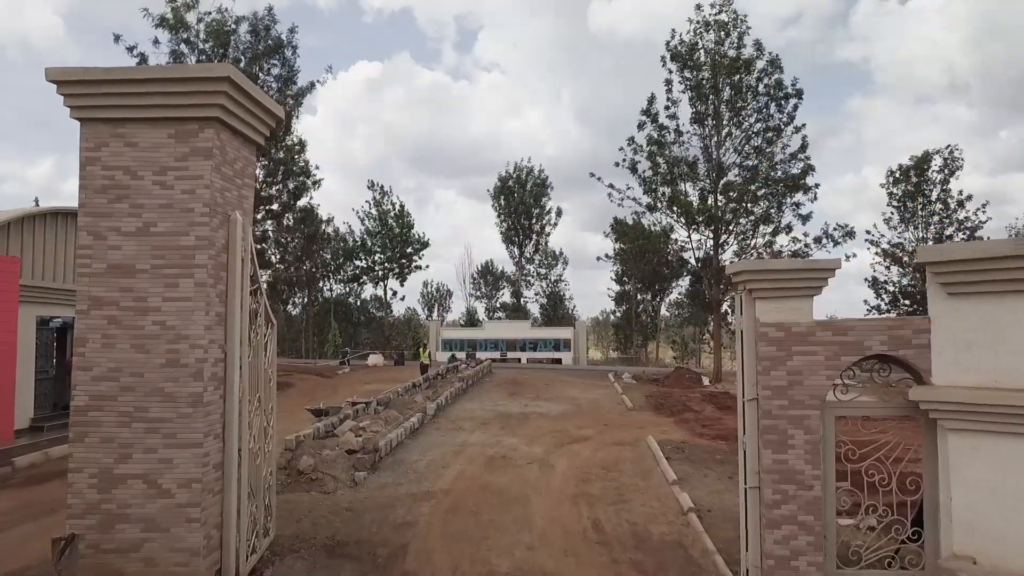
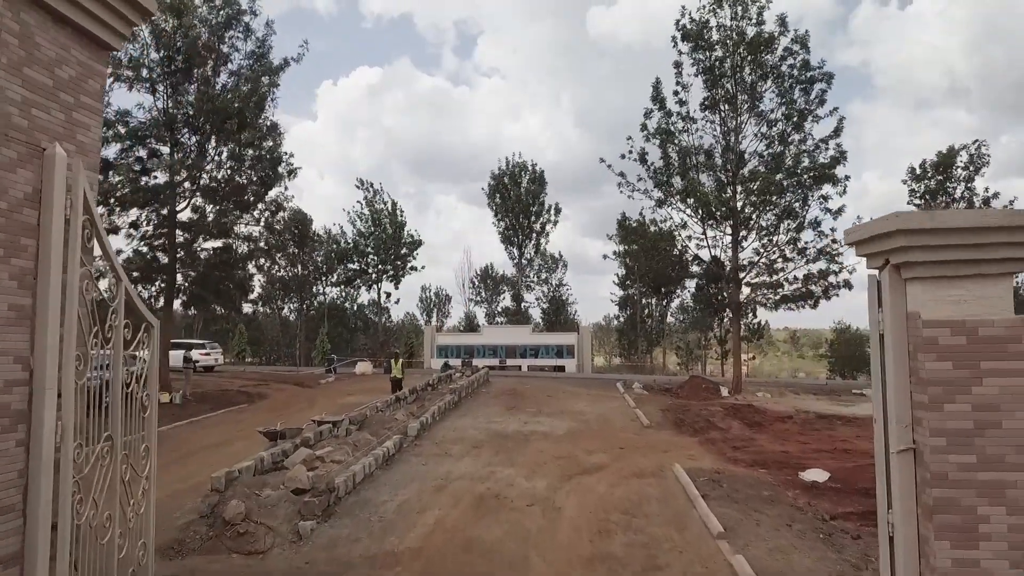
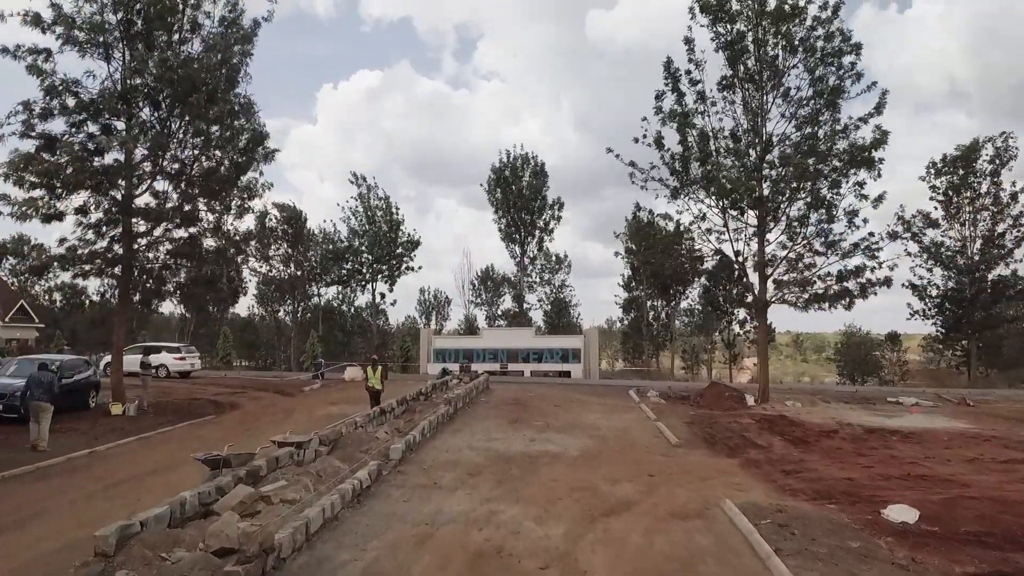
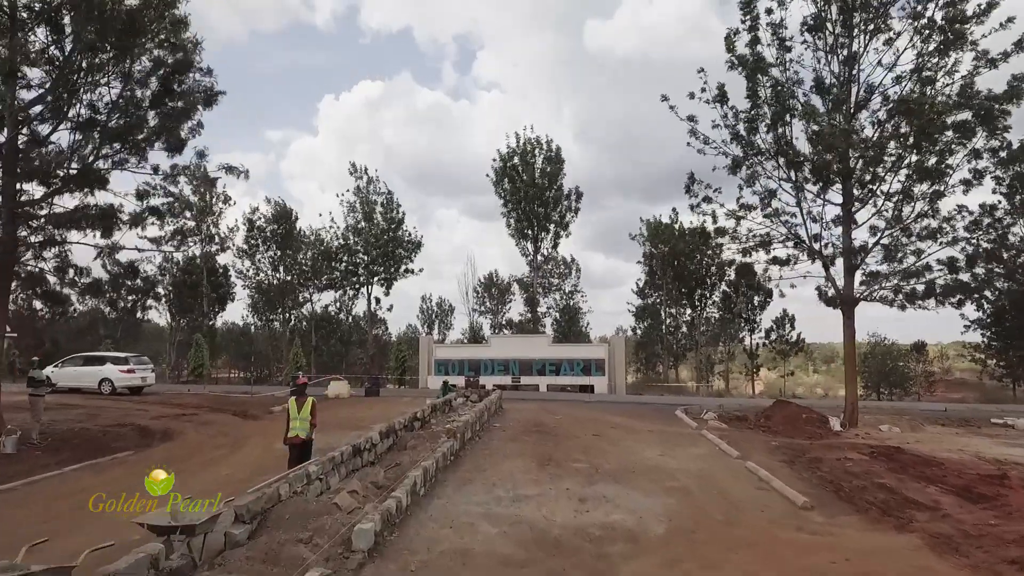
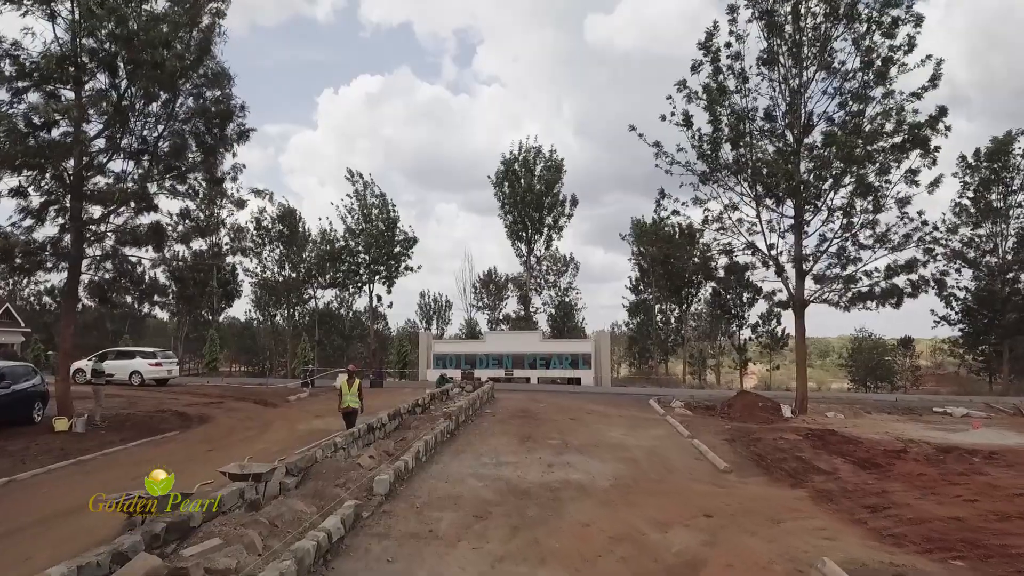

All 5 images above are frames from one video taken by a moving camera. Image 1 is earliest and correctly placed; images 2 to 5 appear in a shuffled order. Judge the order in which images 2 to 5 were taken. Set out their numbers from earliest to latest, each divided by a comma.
2, 3, 5, 4
